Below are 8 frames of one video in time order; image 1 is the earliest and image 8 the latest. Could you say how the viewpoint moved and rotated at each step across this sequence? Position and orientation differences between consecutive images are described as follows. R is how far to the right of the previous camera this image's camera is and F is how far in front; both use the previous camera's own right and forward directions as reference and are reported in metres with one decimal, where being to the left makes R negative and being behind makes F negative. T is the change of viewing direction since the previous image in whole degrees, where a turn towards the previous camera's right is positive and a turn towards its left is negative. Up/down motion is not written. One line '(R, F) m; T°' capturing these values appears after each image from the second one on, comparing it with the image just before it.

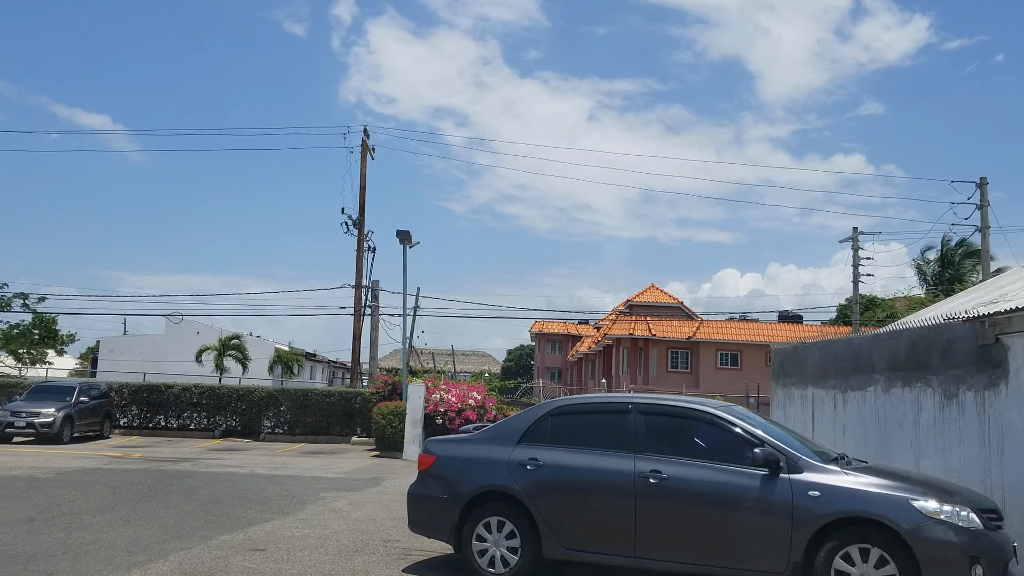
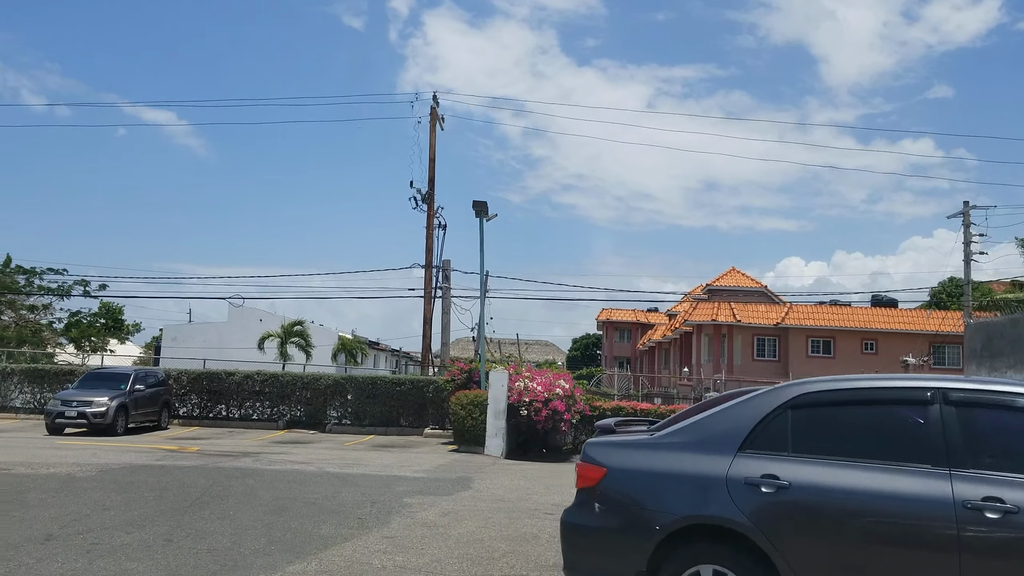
(-0.8, +2.4) m; -4°
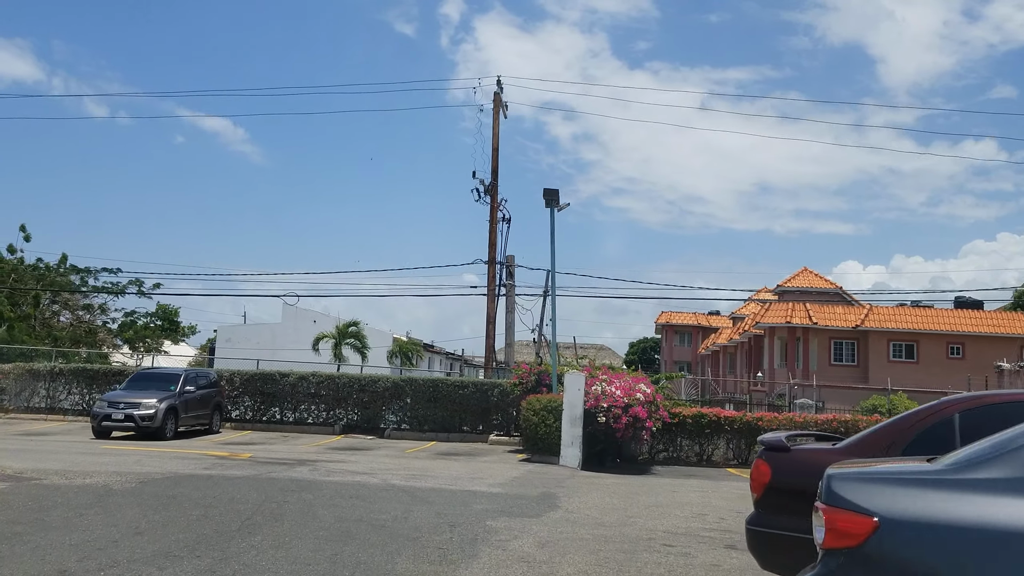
(-0.5, +1.7) m; -3°
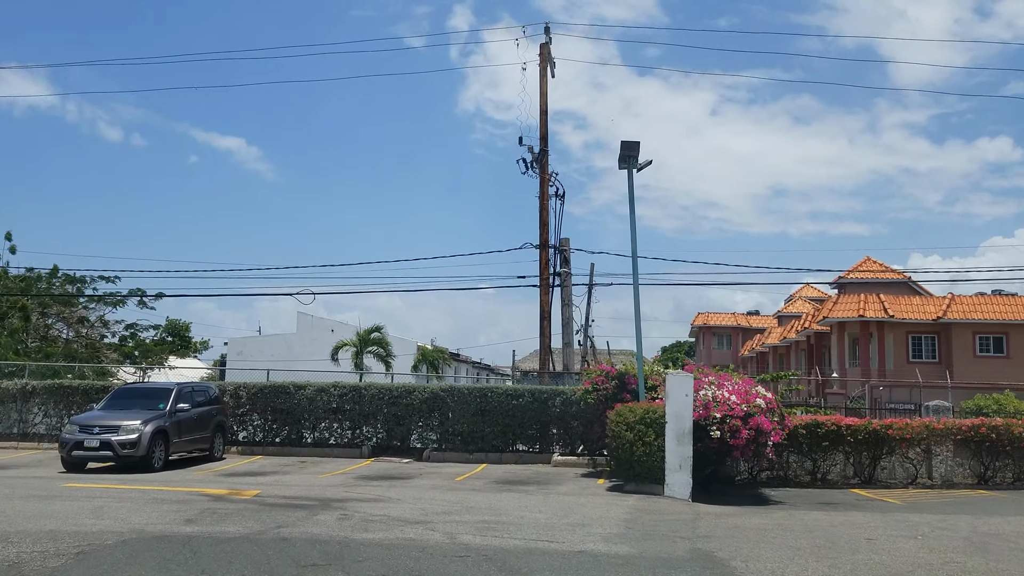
(-1.0, +4.3) m; -1°
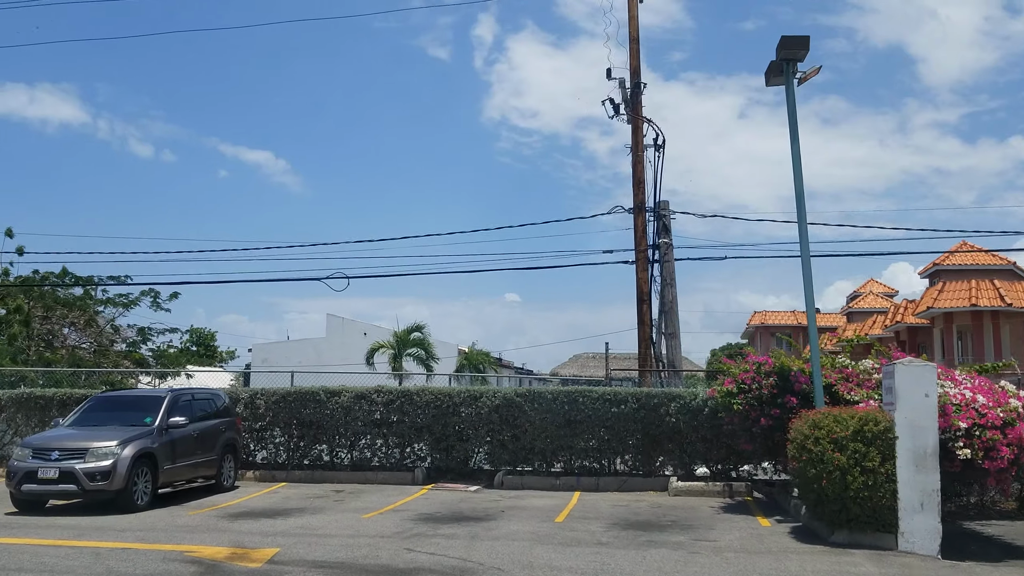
(-1.1, +4.7) m; -2°
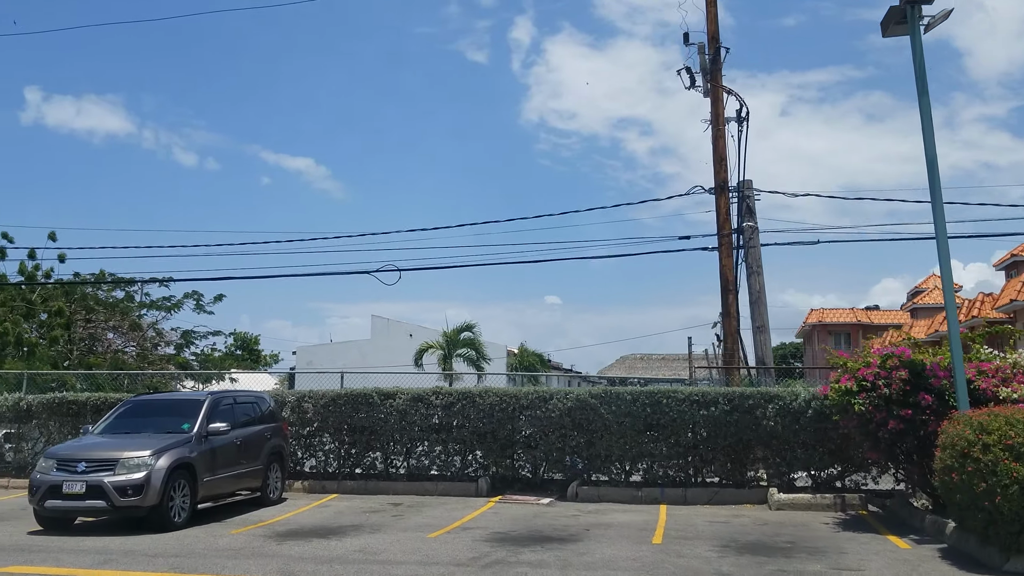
(-0.5, +1.5) m; -2°
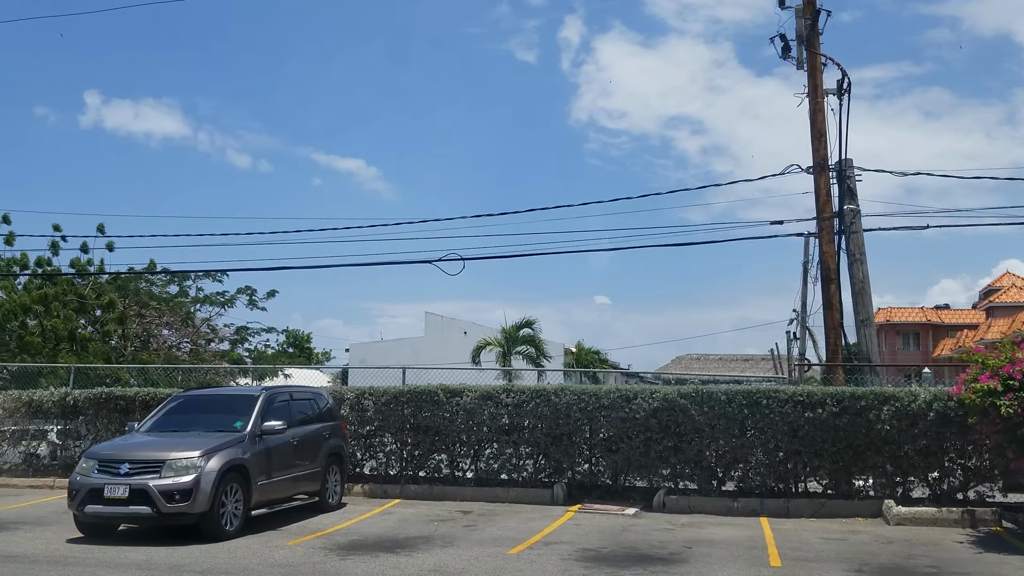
(-0.4, +1.2) m; -3°
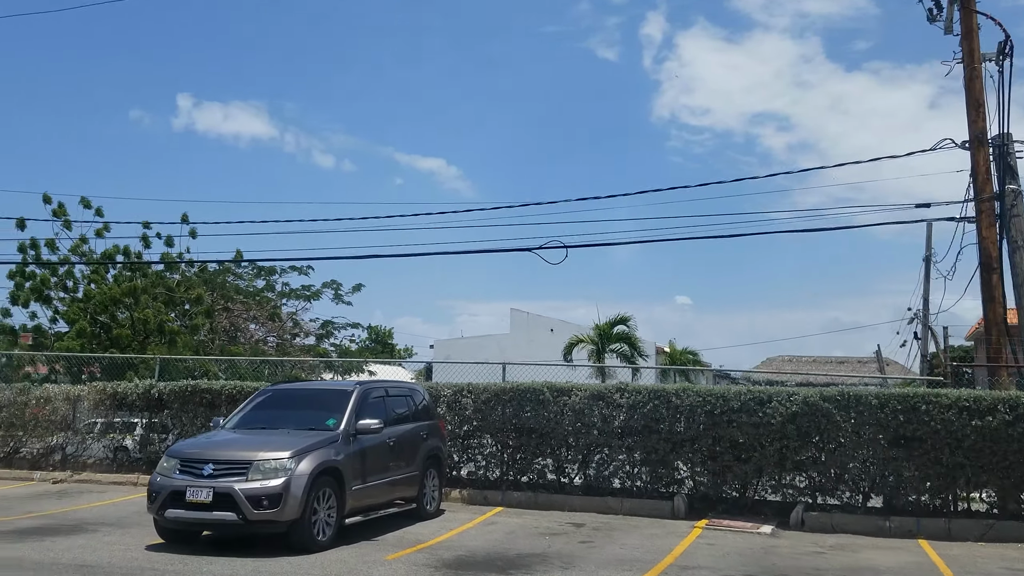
(-0.5, +1.2) m; -5°
